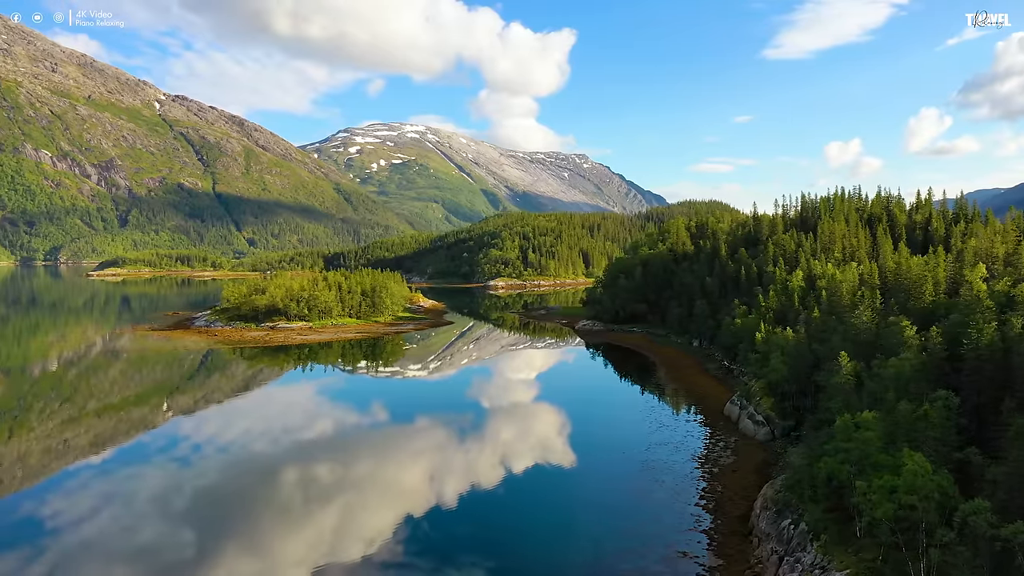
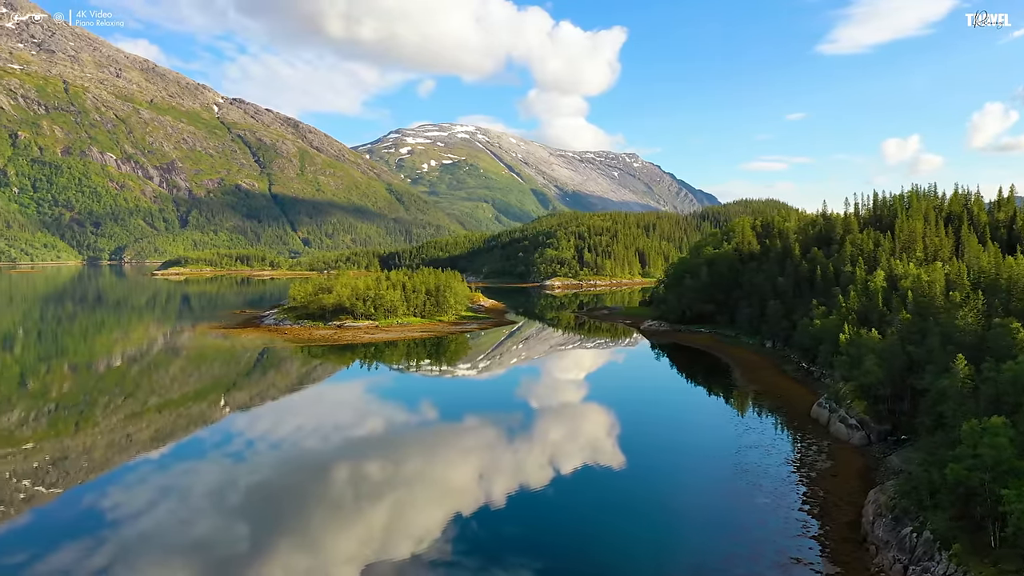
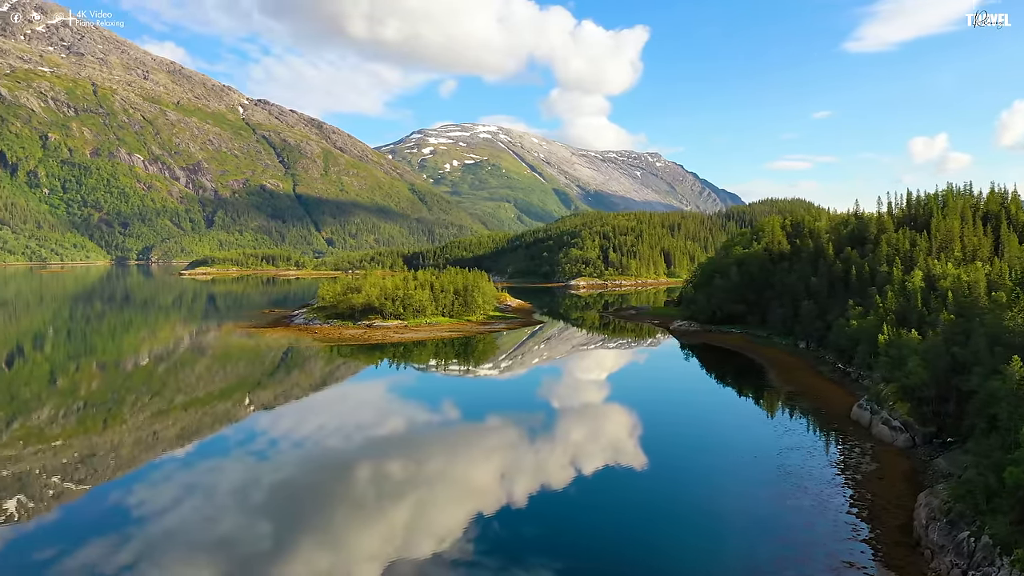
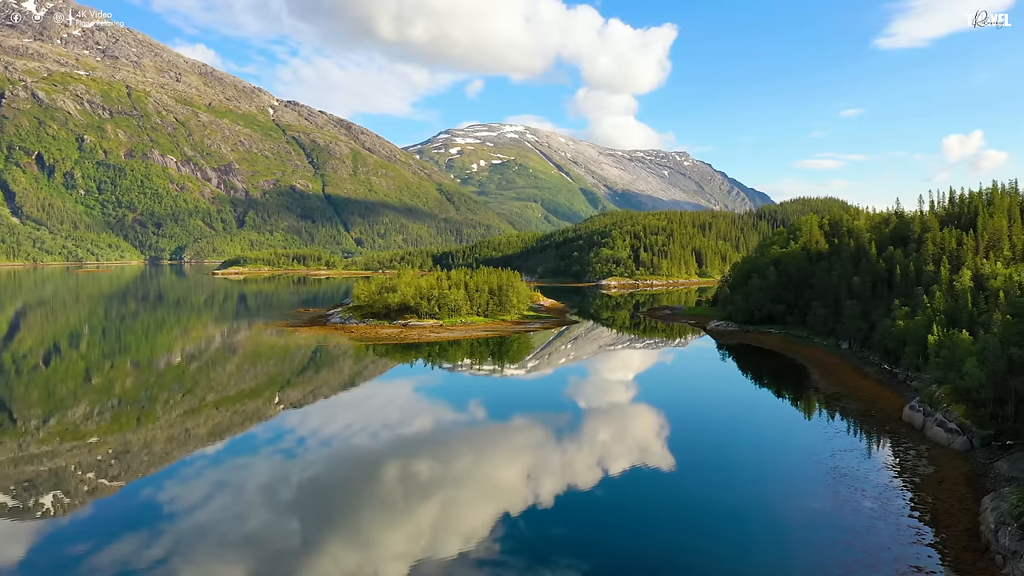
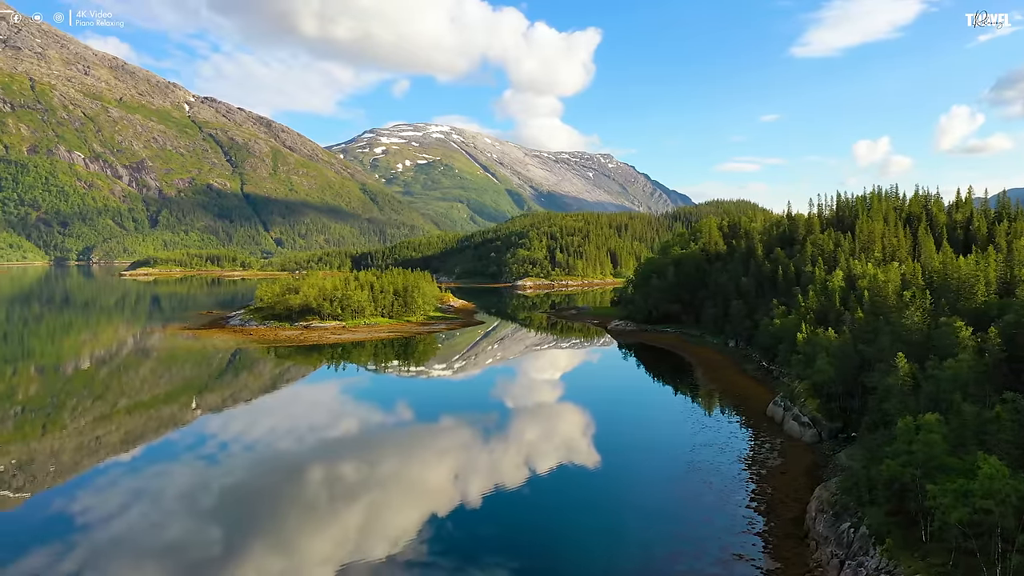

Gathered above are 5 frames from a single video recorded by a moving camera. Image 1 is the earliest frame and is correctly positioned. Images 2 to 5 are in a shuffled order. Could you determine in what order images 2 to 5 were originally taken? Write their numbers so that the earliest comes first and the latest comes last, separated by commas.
5, 2, 3, 4
